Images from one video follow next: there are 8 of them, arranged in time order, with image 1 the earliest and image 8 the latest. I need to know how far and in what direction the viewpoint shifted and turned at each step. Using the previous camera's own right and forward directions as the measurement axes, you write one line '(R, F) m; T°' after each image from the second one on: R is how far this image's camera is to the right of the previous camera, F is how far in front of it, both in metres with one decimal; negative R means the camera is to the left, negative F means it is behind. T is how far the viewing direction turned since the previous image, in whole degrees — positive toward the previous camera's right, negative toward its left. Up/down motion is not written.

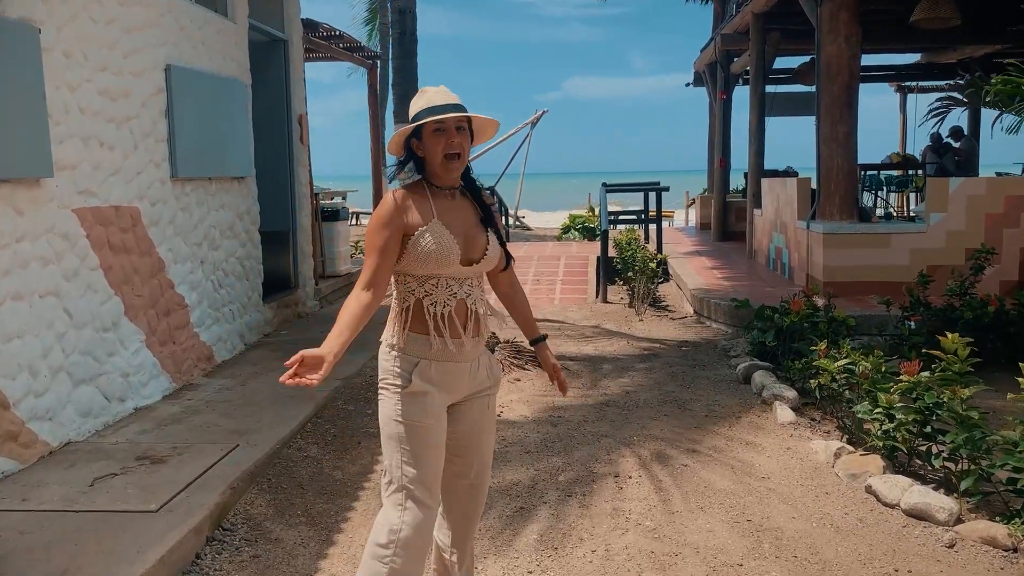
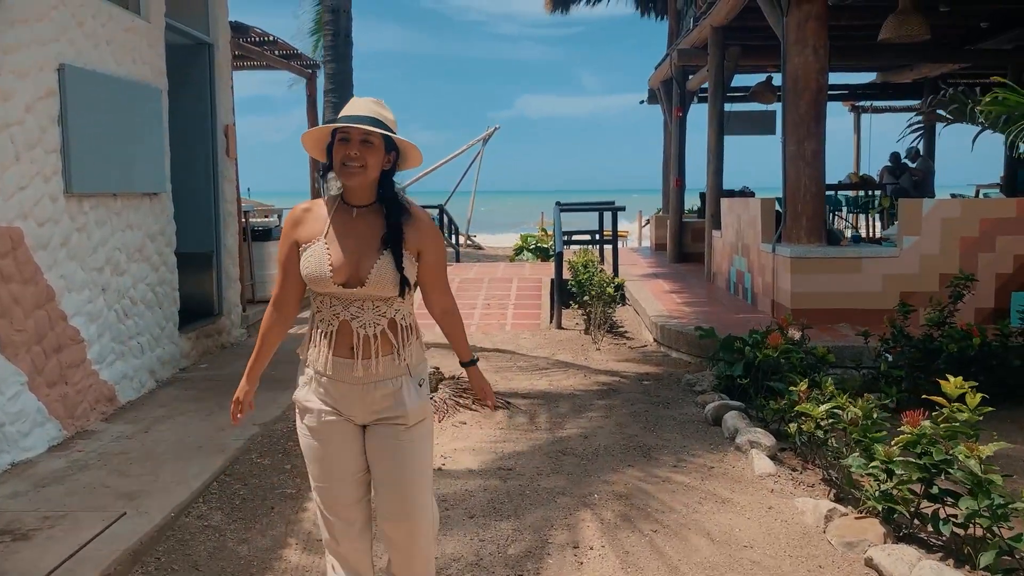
(0.0, +0.6) m; +3°
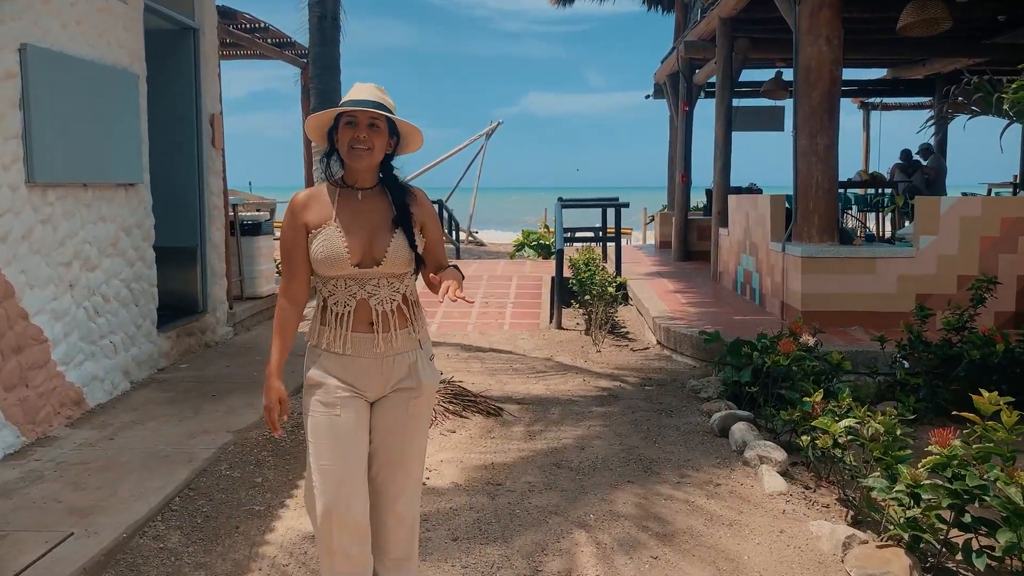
(+0.1, +0.3) m; 0°
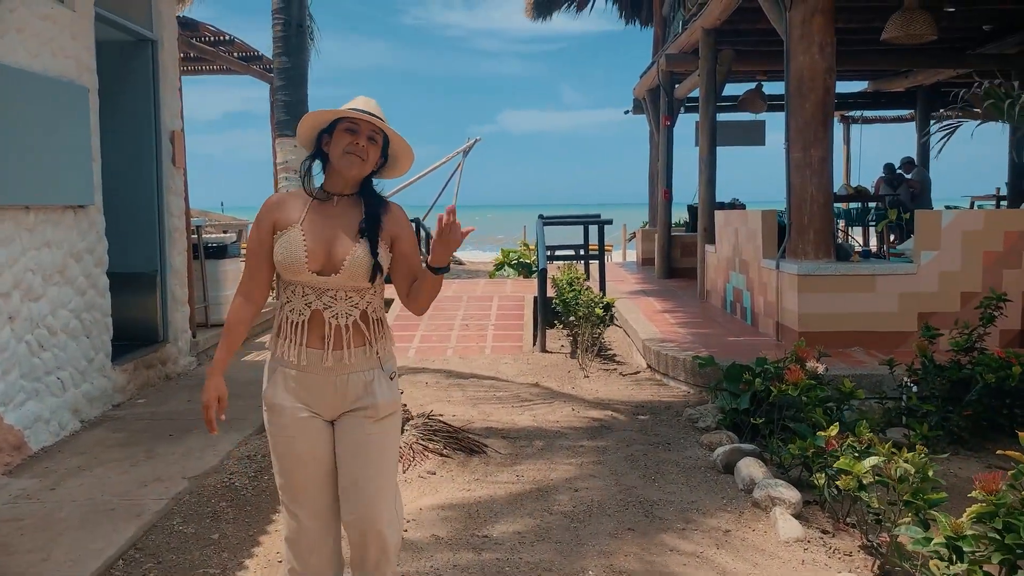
(0.0, +0.4) m; +1°
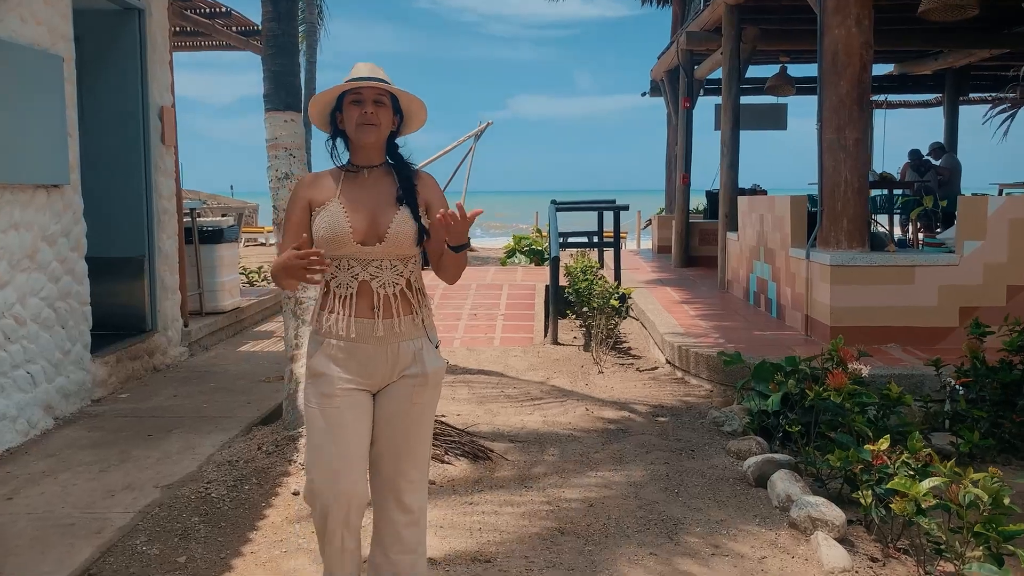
(0.0, +0.4) m; -1°
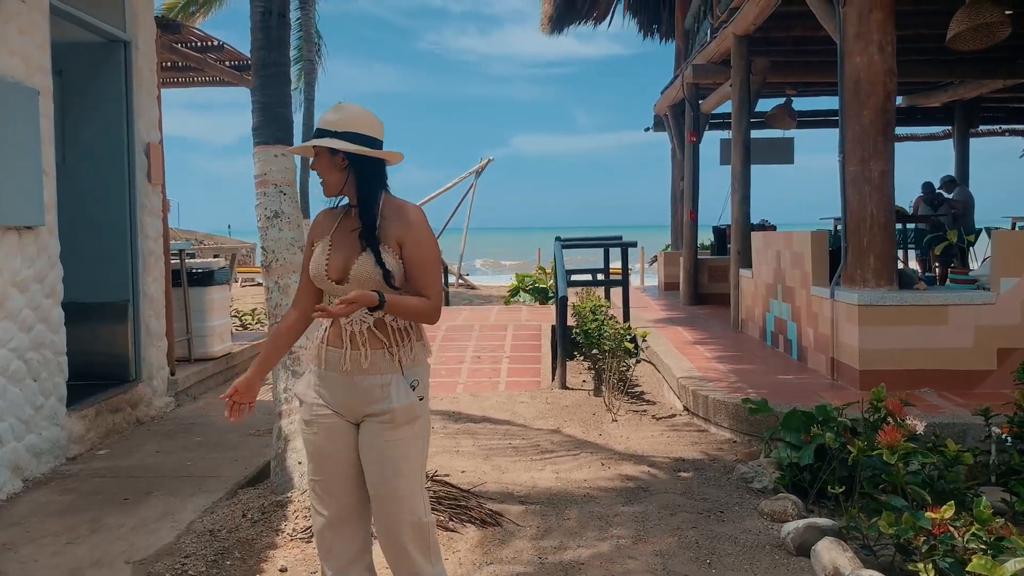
(0.0, +0.3) m; 0°
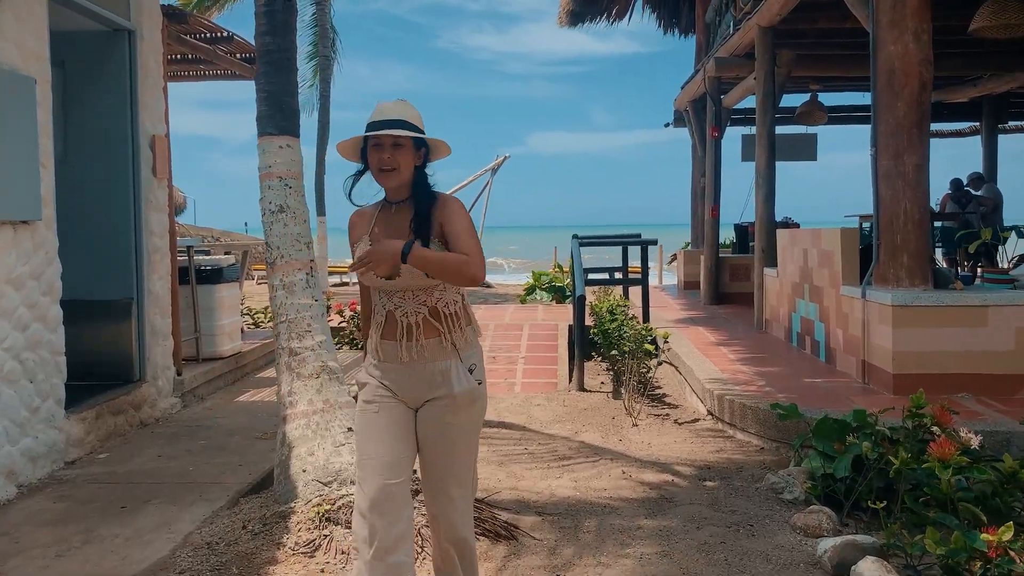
(0.0, +0.2) m; -1°
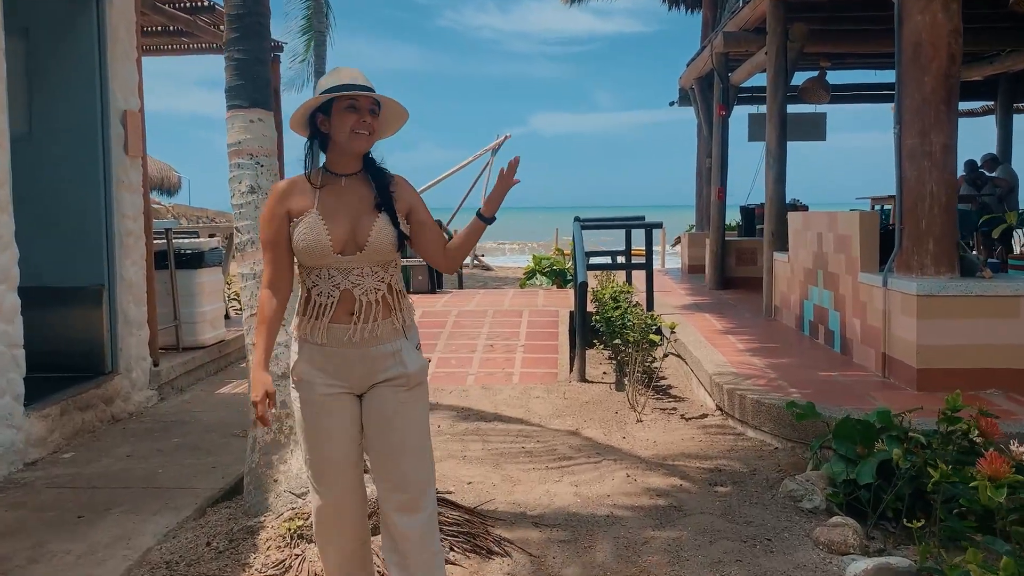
(0.0, +0.3) m; 0°
